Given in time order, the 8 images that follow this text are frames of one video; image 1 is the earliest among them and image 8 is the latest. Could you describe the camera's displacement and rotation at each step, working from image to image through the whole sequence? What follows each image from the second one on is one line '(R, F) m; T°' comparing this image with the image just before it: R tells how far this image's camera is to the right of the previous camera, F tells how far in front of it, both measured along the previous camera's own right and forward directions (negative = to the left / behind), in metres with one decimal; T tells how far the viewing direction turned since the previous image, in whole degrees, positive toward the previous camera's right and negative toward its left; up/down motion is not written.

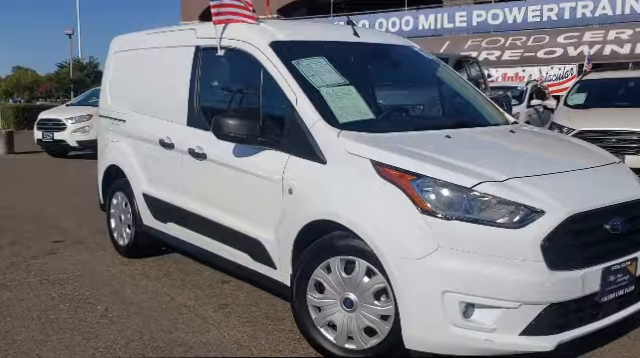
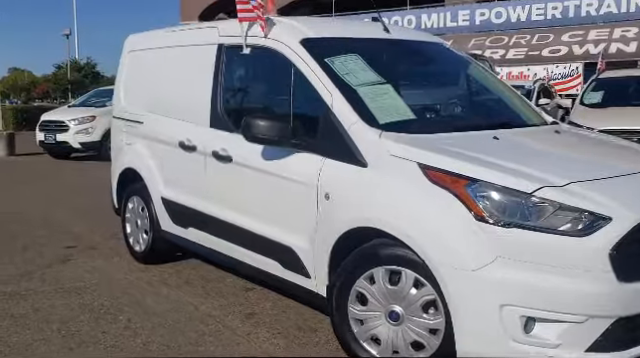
(-0.2, +0.2) m; 0°
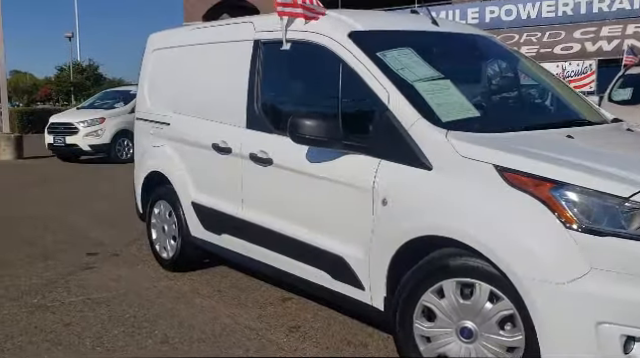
(-0.3, +0.3) m; 0°
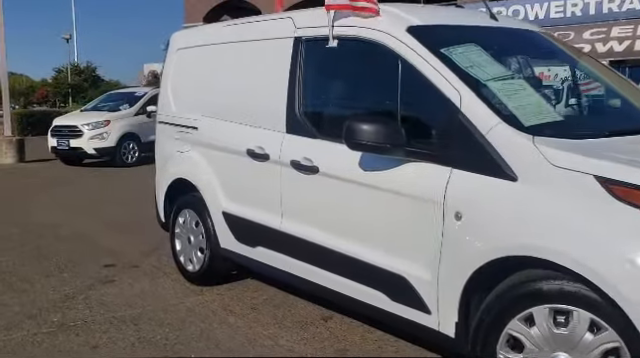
(-0.3, +0.3) m; 0°
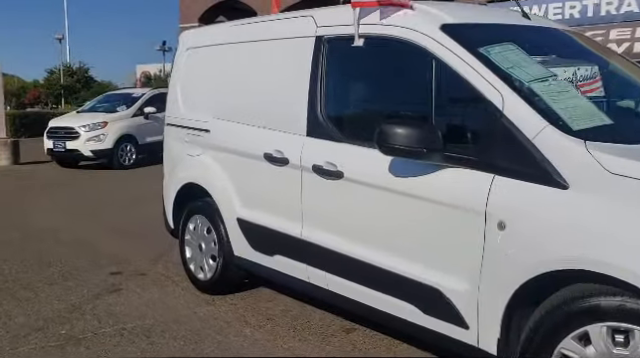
(-0.2, +0.2) m; +1°
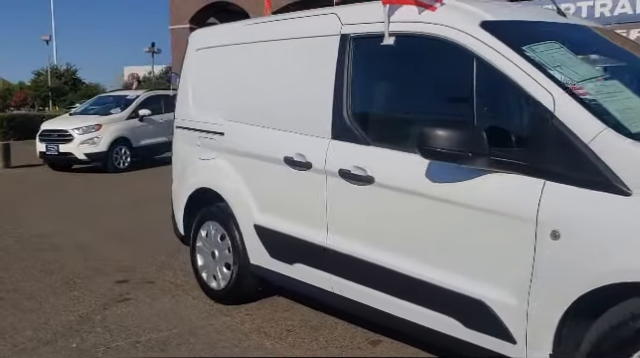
(-0.2, +0.2) m; +1°
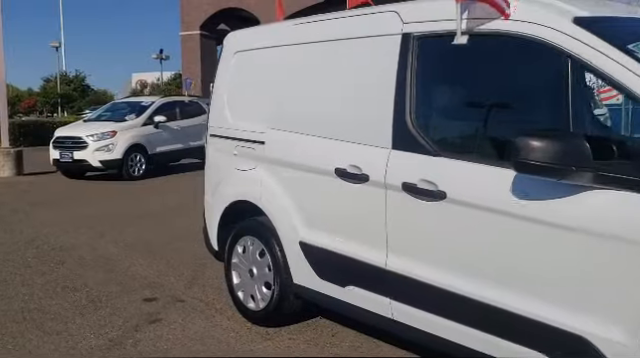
(-0.3, +0.3) m; -1°
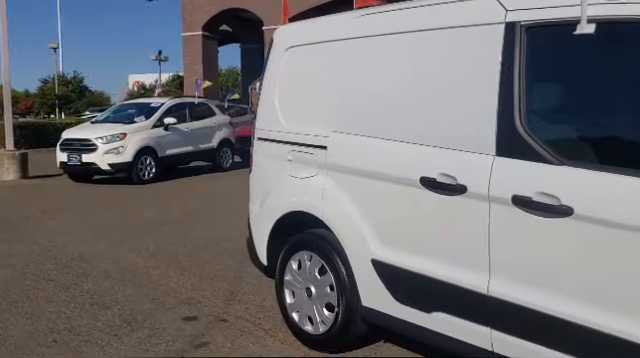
(-0.4, +0.4) m; 0°
